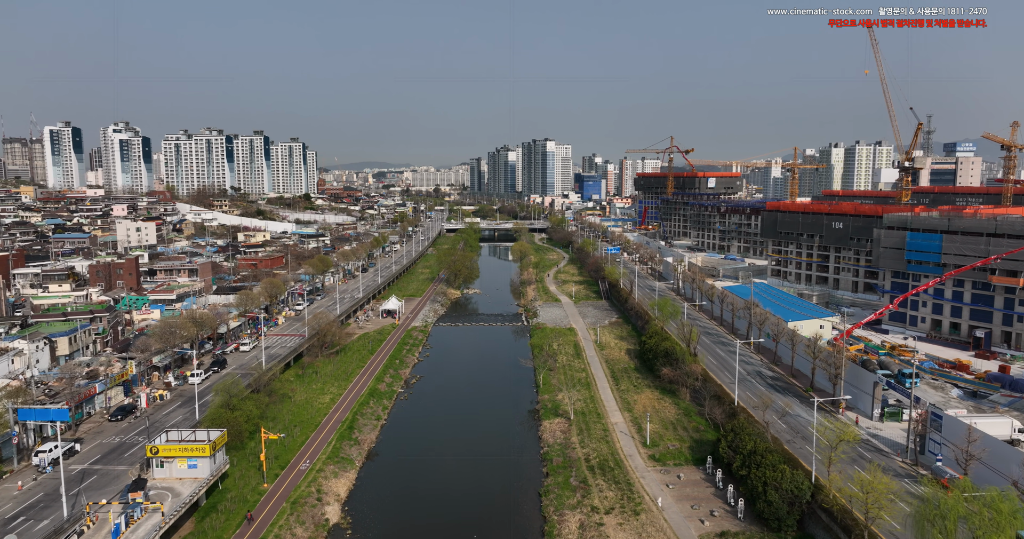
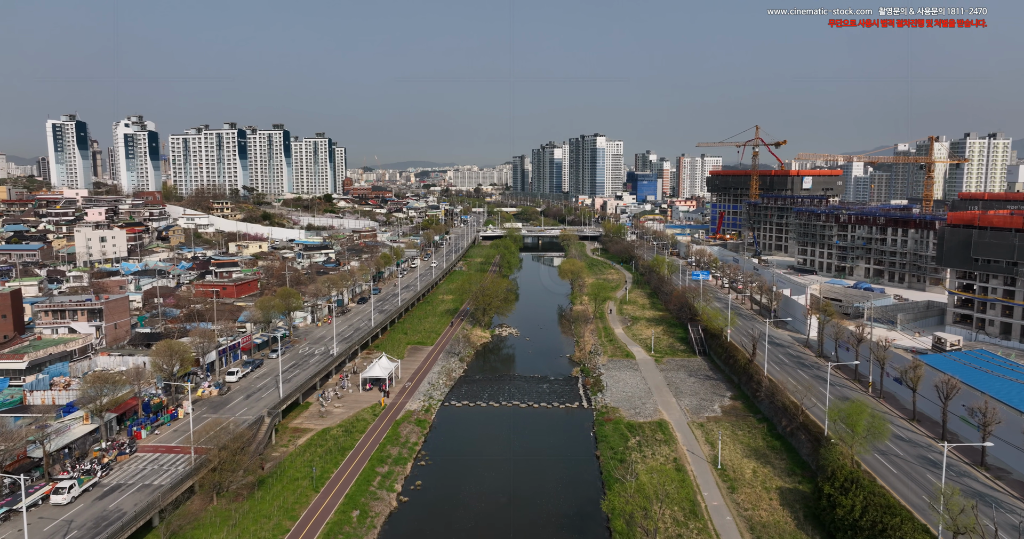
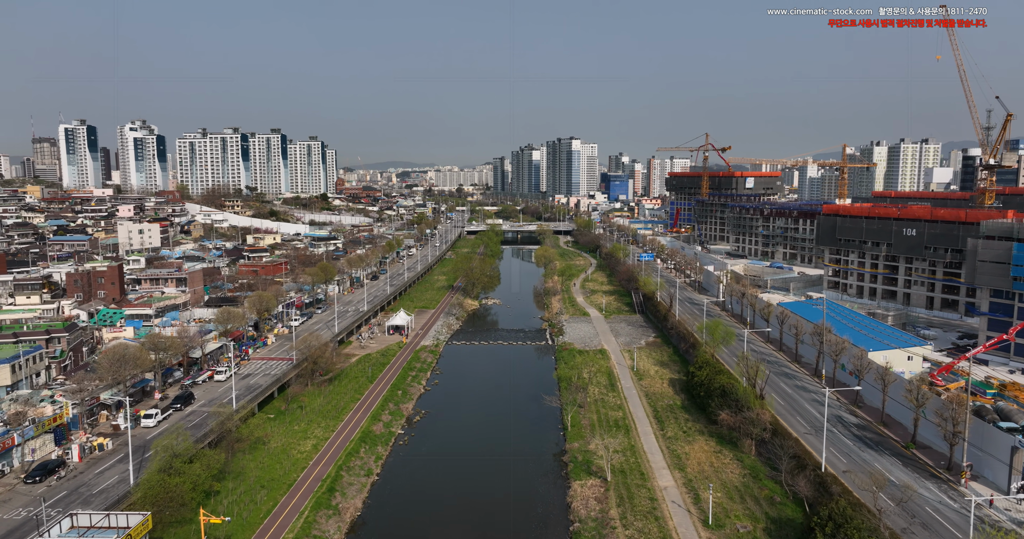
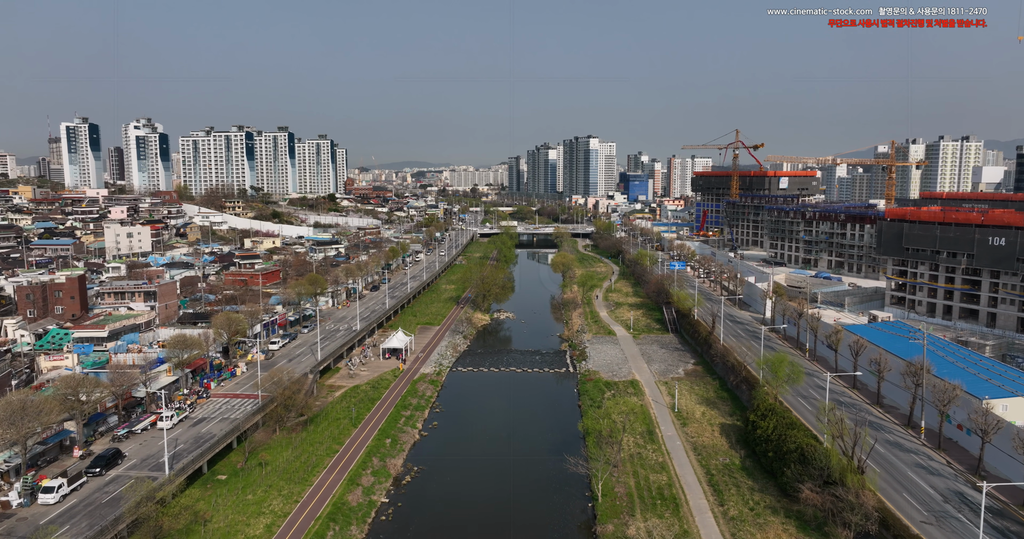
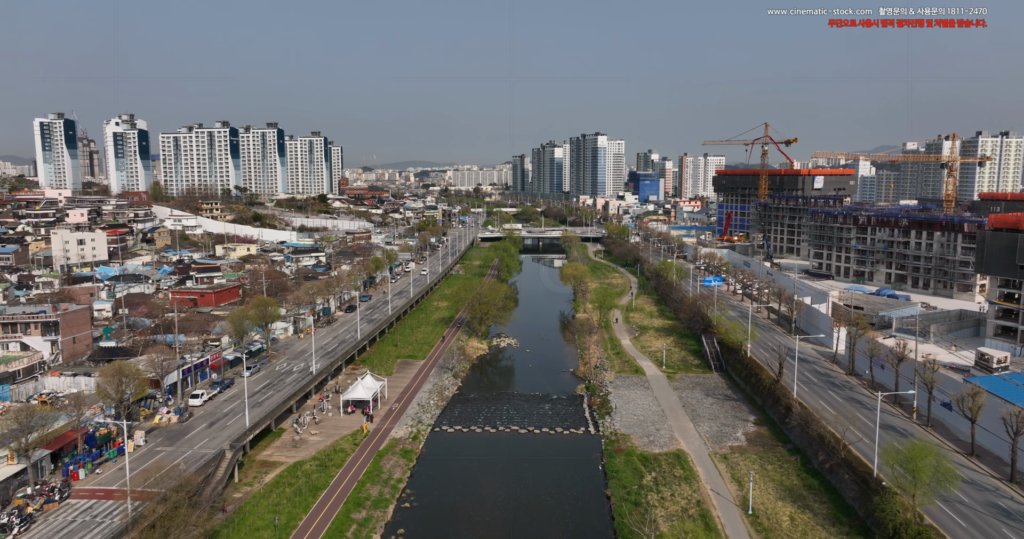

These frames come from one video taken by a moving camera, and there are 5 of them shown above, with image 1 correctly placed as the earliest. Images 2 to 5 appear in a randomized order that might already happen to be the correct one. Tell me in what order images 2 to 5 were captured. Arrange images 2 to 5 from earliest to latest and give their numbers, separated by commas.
3, 4, 2, 5
